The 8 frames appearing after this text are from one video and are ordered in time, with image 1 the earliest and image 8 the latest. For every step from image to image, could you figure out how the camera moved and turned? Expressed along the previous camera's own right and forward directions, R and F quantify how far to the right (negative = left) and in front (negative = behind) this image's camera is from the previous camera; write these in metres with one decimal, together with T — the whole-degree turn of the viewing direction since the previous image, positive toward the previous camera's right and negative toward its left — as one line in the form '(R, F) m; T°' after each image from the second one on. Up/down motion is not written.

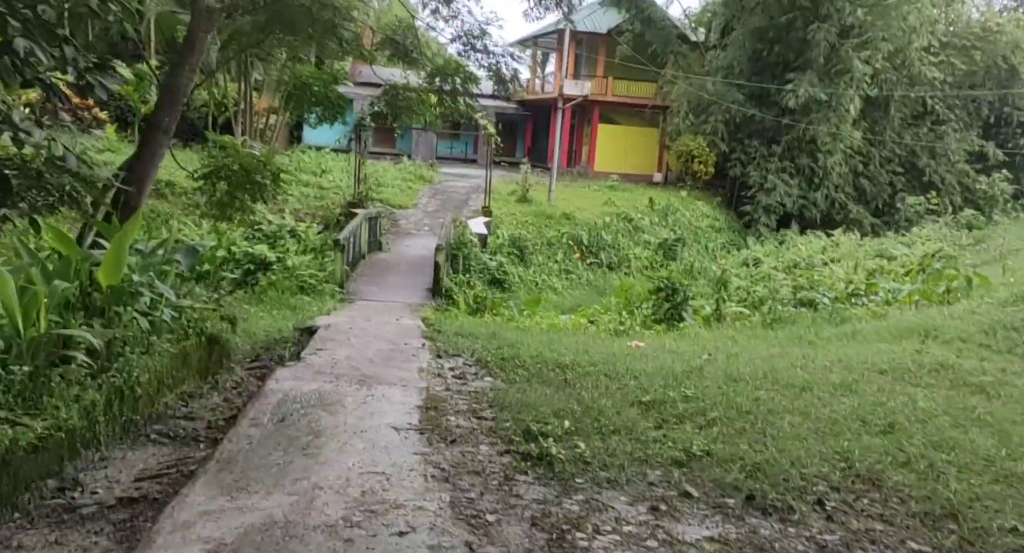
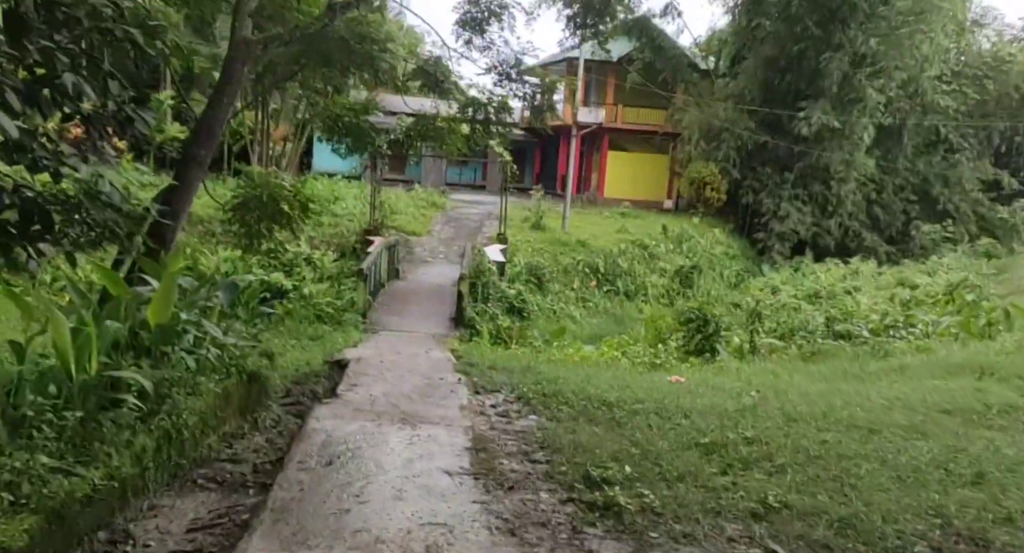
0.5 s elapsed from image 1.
(-0.2, +0.1) m; 0°
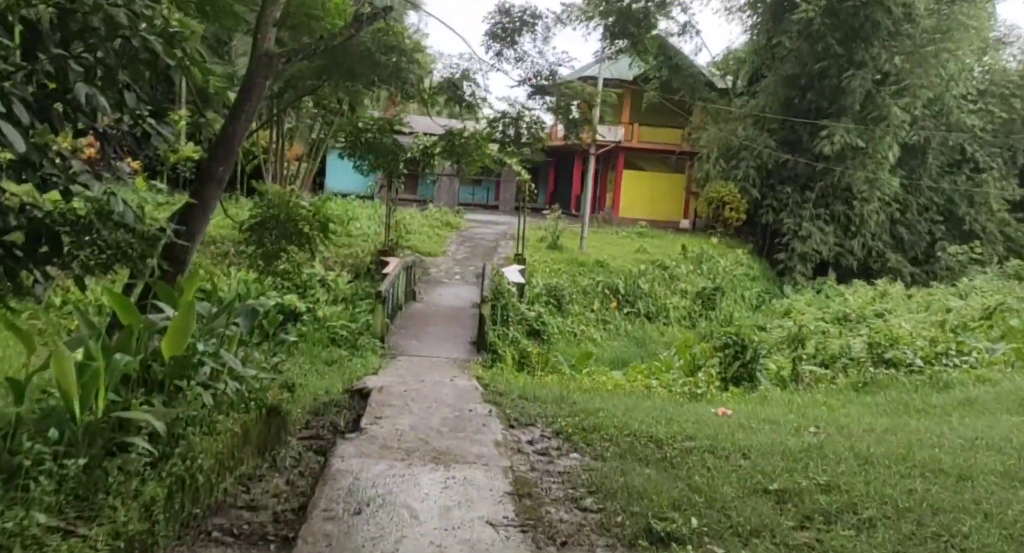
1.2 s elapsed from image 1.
(-0.1, +0.3) m; -1°
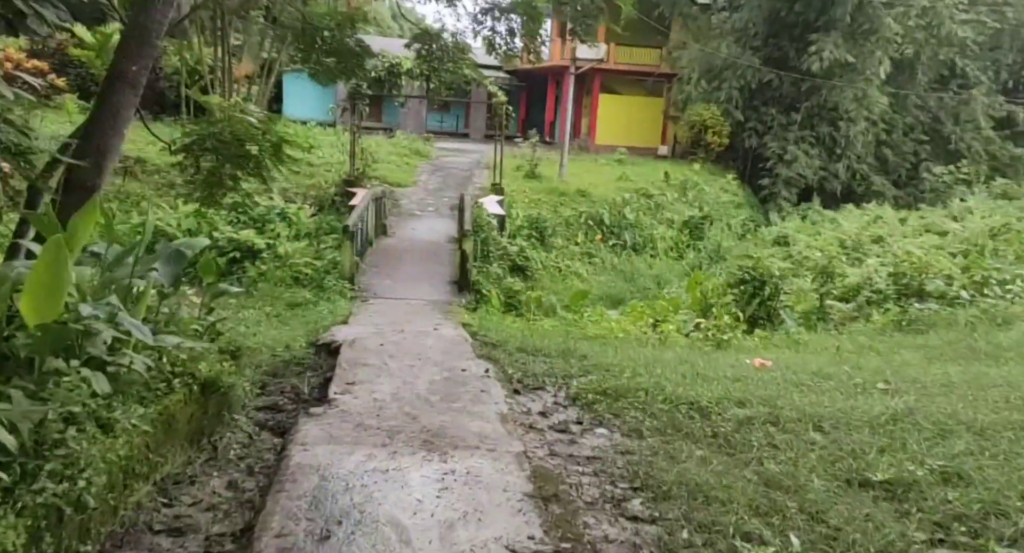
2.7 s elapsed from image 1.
(-0.1, +0.9) m; +2°
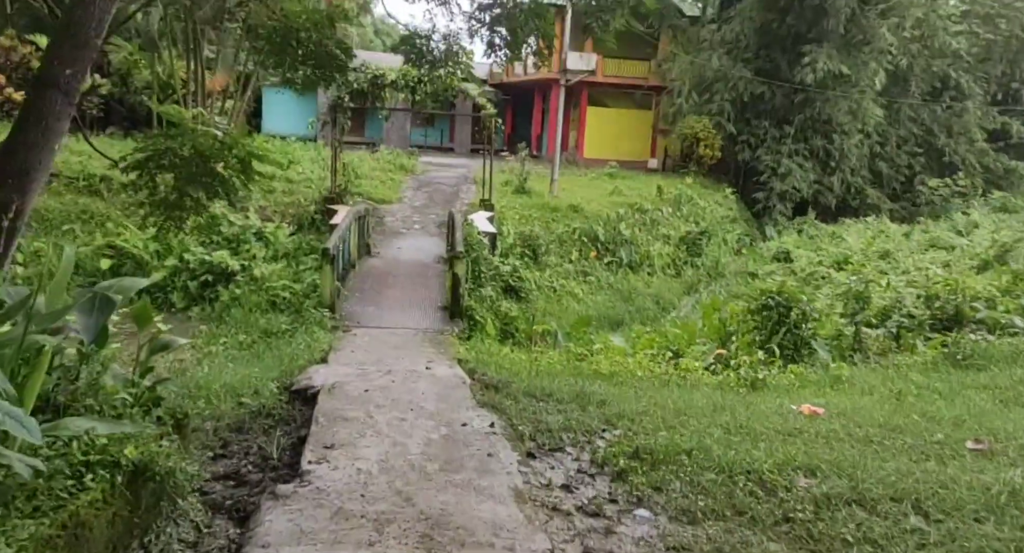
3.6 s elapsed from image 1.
(-0.1, +0.6) m; +1°
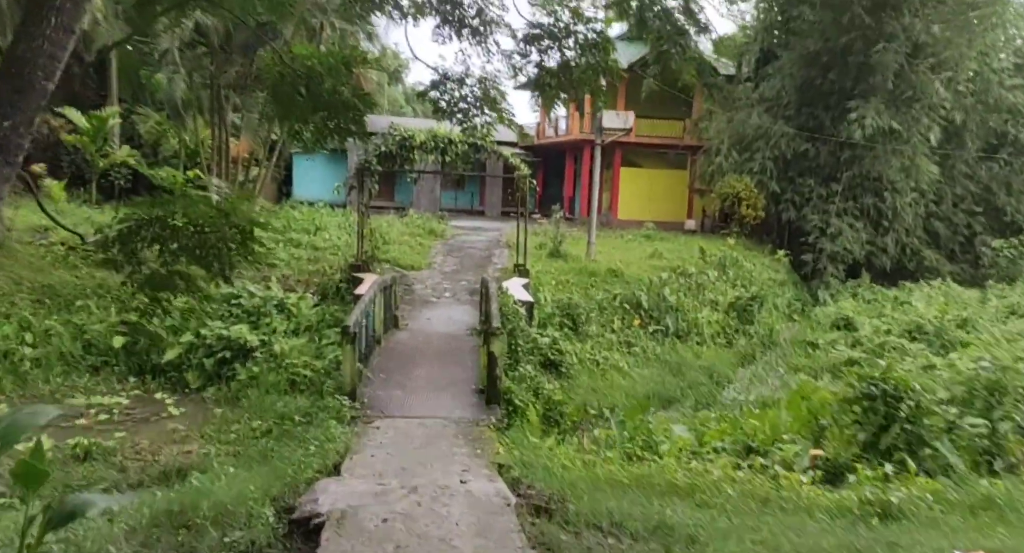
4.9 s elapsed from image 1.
(-0.1, +0.9) m; -2°
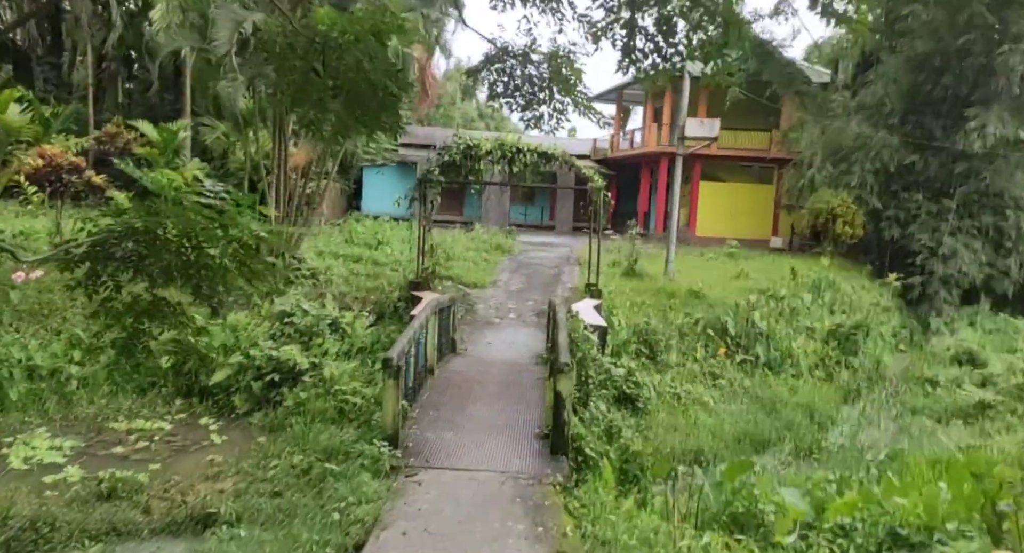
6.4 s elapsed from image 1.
(0.0, +1.0) m; -4°
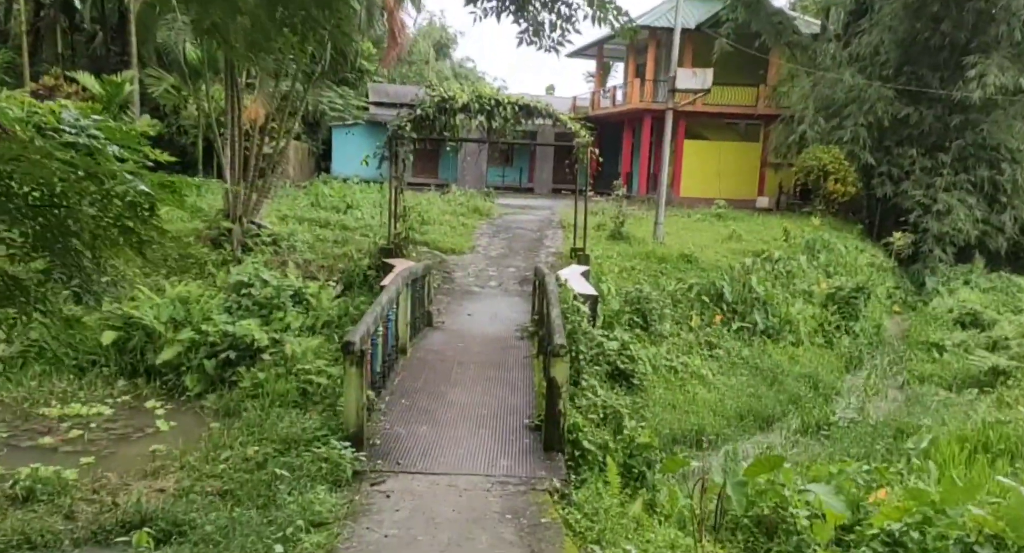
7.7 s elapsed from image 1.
(0.0, +0.9) m; +1°
